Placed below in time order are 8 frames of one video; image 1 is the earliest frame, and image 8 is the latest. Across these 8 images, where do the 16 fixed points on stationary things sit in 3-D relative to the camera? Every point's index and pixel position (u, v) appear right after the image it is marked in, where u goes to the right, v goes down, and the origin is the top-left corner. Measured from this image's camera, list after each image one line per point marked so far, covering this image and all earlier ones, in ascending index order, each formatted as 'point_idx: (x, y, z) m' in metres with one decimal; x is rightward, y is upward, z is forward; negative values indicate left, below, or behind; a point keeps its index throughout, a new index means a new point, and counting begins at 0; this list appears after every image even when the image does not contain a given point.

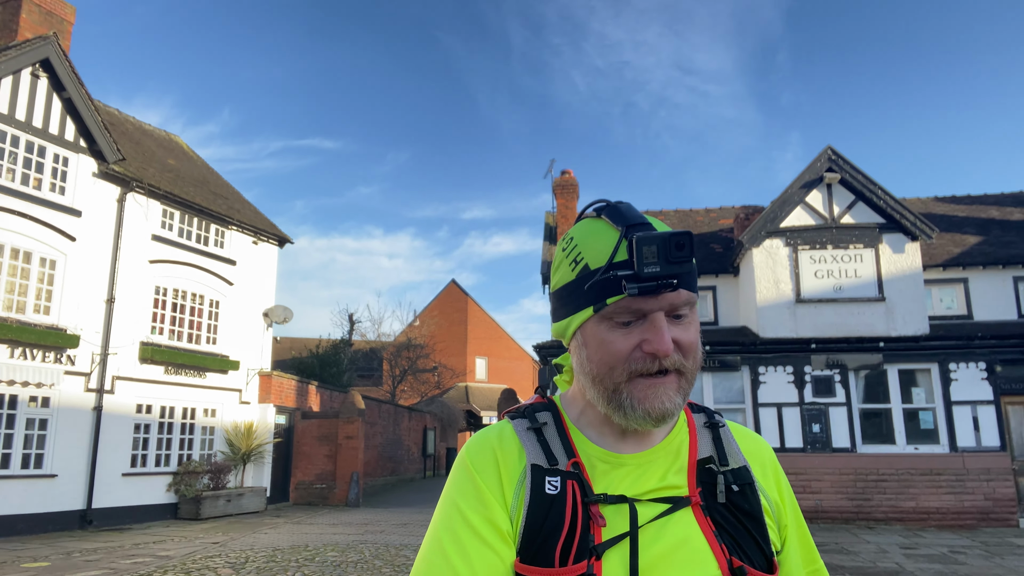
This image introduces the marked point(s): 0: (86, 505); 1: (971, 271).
0: (-6.8, -3.4, +11.8) m
1: (+9.1, +0.3, +14.6) m
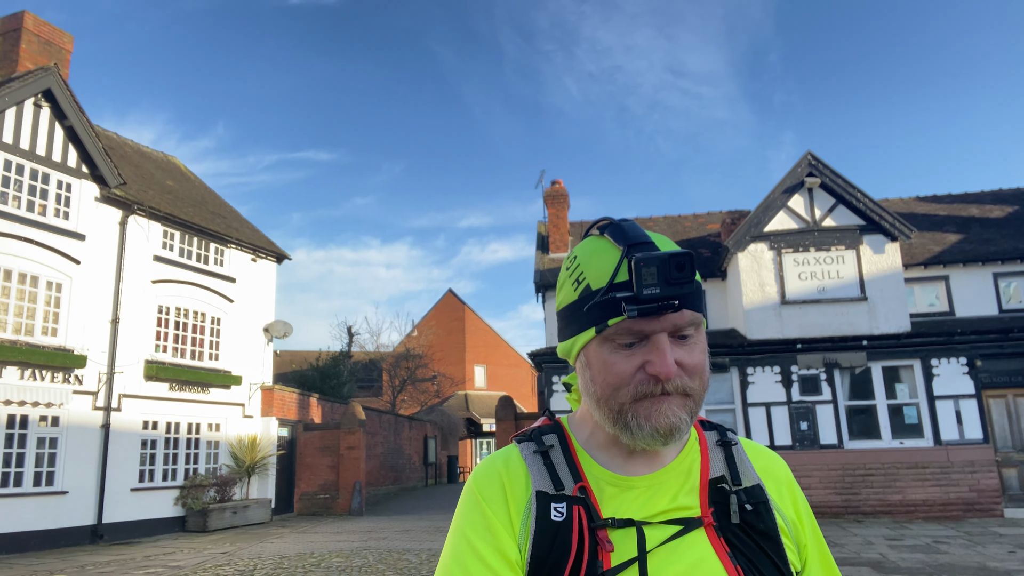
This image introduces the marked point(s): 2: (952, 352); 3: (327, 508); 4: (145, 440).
0: (-6.8, -3.8, +12.1) m
1: (+8.9, +0.4, +15.0) m
2: (+7.9, -1.2, +13.3) m
3: (-4.1, -4.9, +16.6) m
4: (-6.6, -2.7, +13.4) m
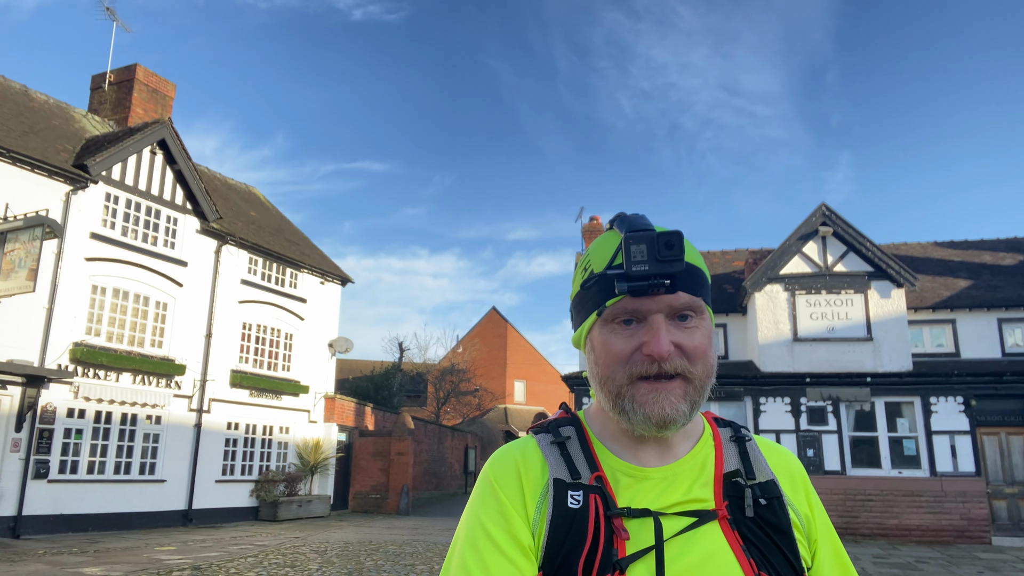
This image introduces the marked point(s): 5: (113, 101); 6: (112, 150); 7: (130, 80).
0: (-6.2, -4.2, +14.2) m
1: (+9.8, -0.5, +16.2) m
2: (+8.6, -2.0, +14.6) m
3: (-3.3, -5.4, +18.5) m
4: (-5.9, -3.1, +15.5) m
5: (-9.2, +4.3, +17.2) m
6: (-7.1, +2.4, +13.2) m
7: (-8.7, +4.8, +17.0) m
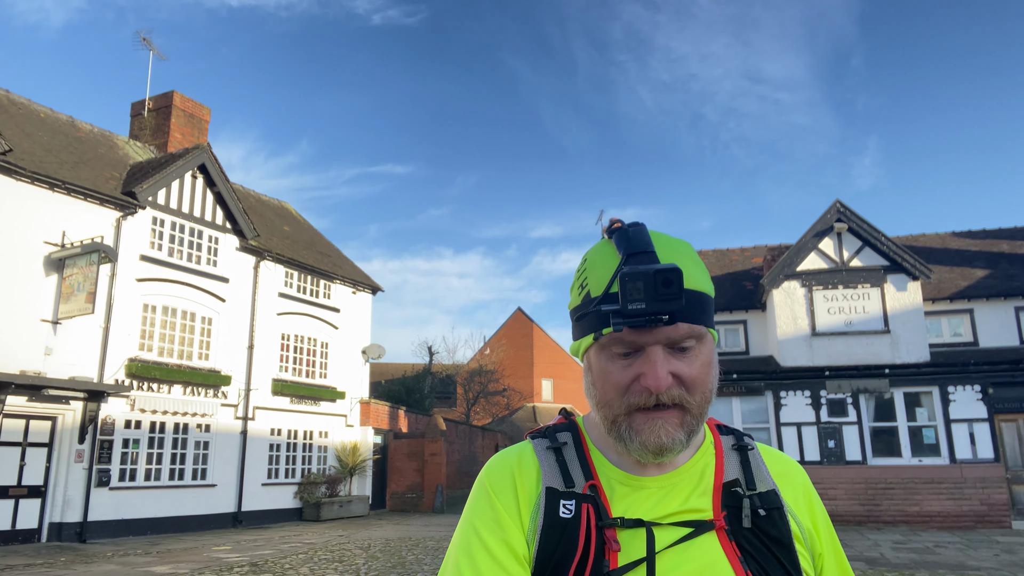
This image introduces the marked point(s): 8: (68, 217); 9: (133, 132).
0: (-5.6, -4.5, +15.1) m
1: (+10.3, -0.3, +16.5) m
2: (+9.1, -1.9, +14.9) m
3: (-2.5, -5.6, +19.2) m
4: (-5.3, -3.4, +16.3) m
5: (-8.8, +3.9, +18.1) m
6: (-6.7, +2.1, +14.1) m
7: (-8.3, +4.4, +17.9) m
8: (-7.6, +1.2, +12.7) m
9: (-9.4, +3.9, +18.4) m
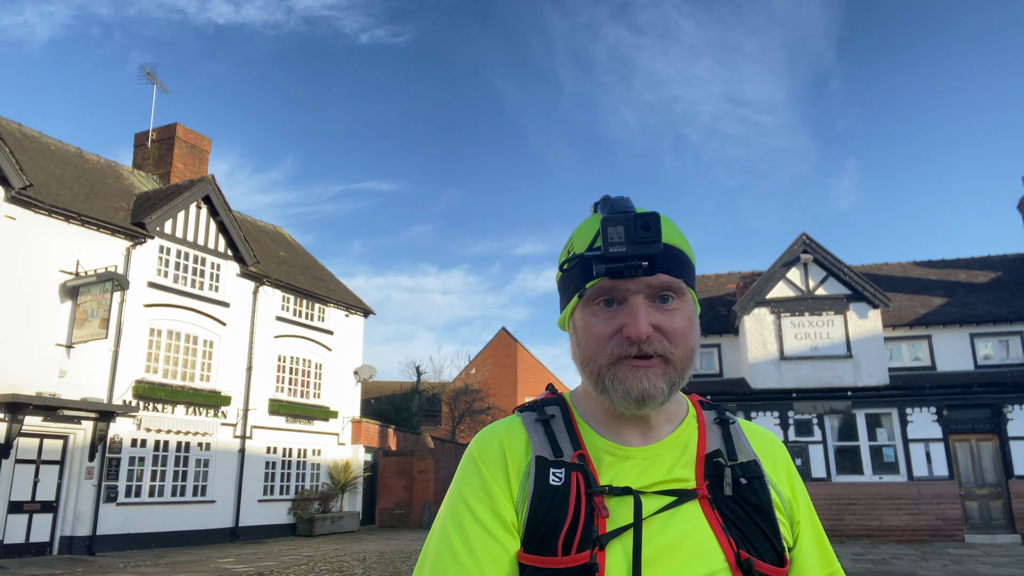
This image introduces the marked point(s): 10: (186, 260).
0: (-5.9, -5.0, +15.8) m
1: (+10.0, -1.0, +17.6) m
2: (+8.9, -2.5, +16.0) m
3: (-2.9, -6.3, +20.0) m
4: (-5.6, -4.0, +17.0) m
5: (-9.1, +3.4, +18.9) m
6: (-7.0, +1.6, +14.9) m
7: (-8.6, +3.8, +18.7) m
8: (-7.8, +0.8, +13.4) m
9: (-9.7, +3.3, +19.1) m
10: (-6.9, +0.6, +15.6) m
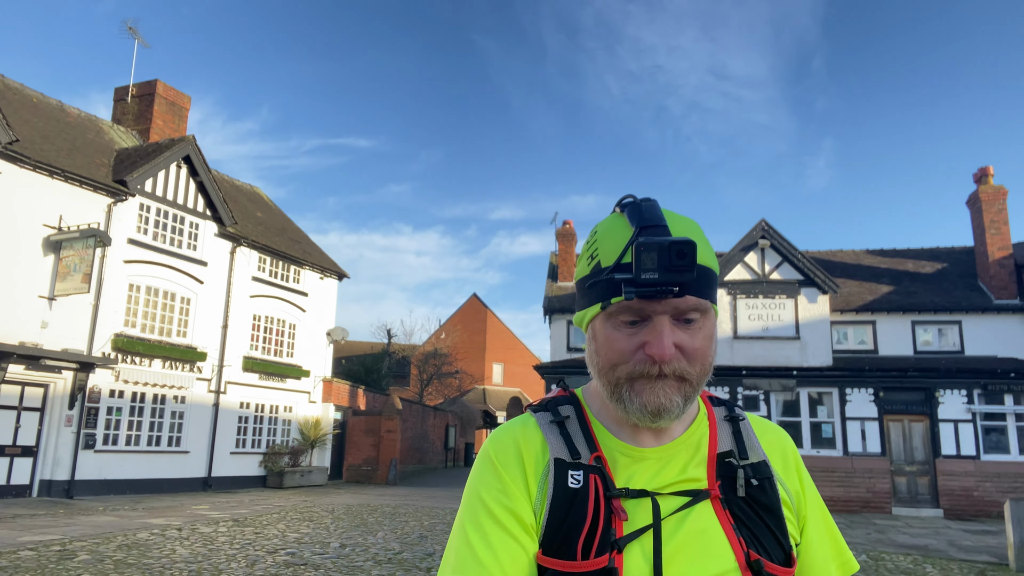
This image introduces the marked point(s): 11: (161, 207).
0: (-6.8, -4.1, +16.5) m
1: (+9.2, -0.7, +18.7) m
2: (+8.1, -2.2, +17.1) m
3: (-4.0, -5.3, +20.8) m
4: (-6.5, -3.0, +17.7) m
5: (-9.7, +4.5, +19.1) m
6: (-7.5, +2.5, +15.2) m
7: (-9.2, +4.9, +18.9) m
8: (-8.3, +1.6, +13.8) m
9: (-10.3, +4.5, +19.3) m
10: (-7.5, +1.5, +16.0) m
11: (-7.5, +1.7, +15.9) m
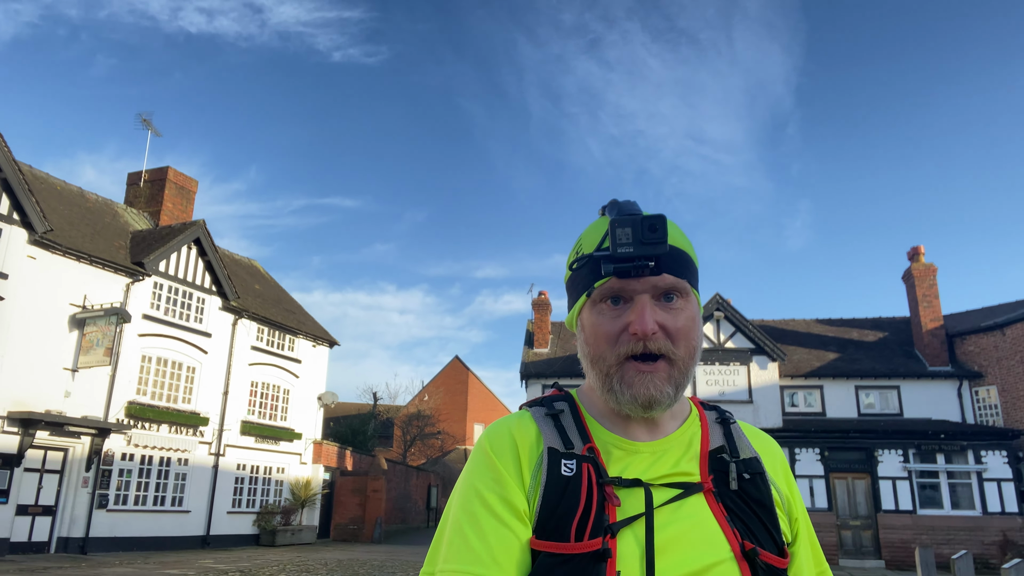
0: (-7.3, -5.8, +17.7) m
1: (+8.7, -2.6, +20.5) m
2: (+7.5, -4.0, +18.7) m
3: (-4.6, -7.3, +22.0) m
4: (-7.0, -4.8, +19.0) m
5: (-10.3, +2.6, +20.9) m
6: (-8.0, +0.9, +16.9) m
7: (-9.8, +3.0, +20.7) m
8: (-8.8, +0.1, +15.4) m
9: (-10.9, +2.6, +21.1) m
10: (-8.0, -0.2, +17.7) m
11: (-8.0, +0.1, +17.6) m
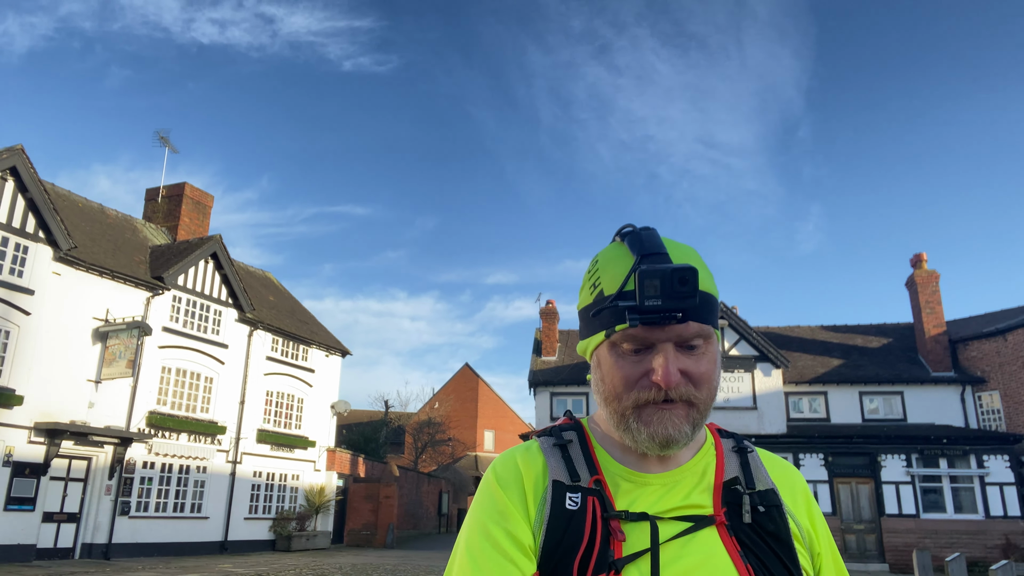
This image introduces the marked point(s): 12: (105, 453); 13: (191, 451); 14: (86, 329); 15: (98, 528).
0: (-7.1, -6.1, +18.2) m
1: (+8.9, -2.8, +20.8) m
2: (+7.8, -4.2, +19.1) m
3: (-4.3, -7.6, +22.4) m
4: (-6.8, -5.1, +19.5) m
5: (-10.1, +2.3, +21.5) m
6: (-7.9, +0.6, +17.5) m
7: (-9.5, +2.7, +21.3) m
8: (-8.6, -0.2, +16.0) m
9: (-10.7, +2.2, +21.7) m
10: (-7.8, -0.5, +18.2) m
11: (-7.9, -0.2, +18.1) m
12: (-8.5, -3.4, +15.5) m
13: (-7.6, -3.9, +17.5) m
14: (-8.8, -0.9, +15.3) m
15: (-8.5, -4.9, +15.2) m
